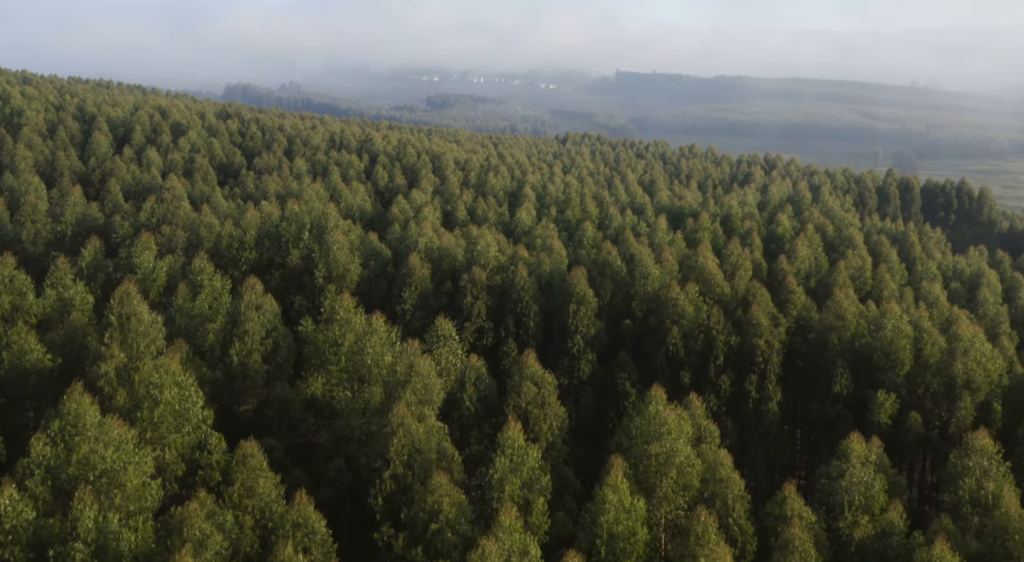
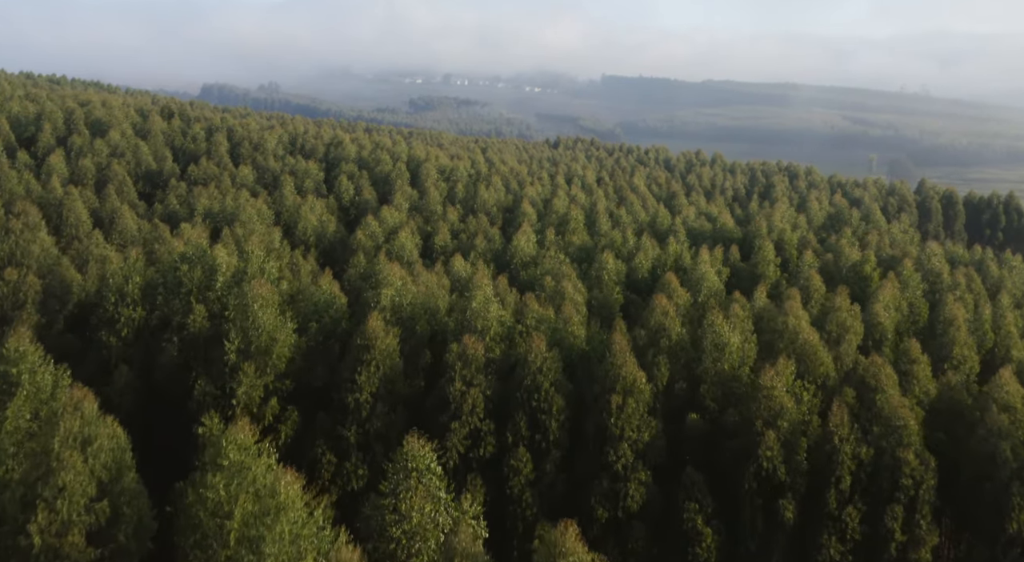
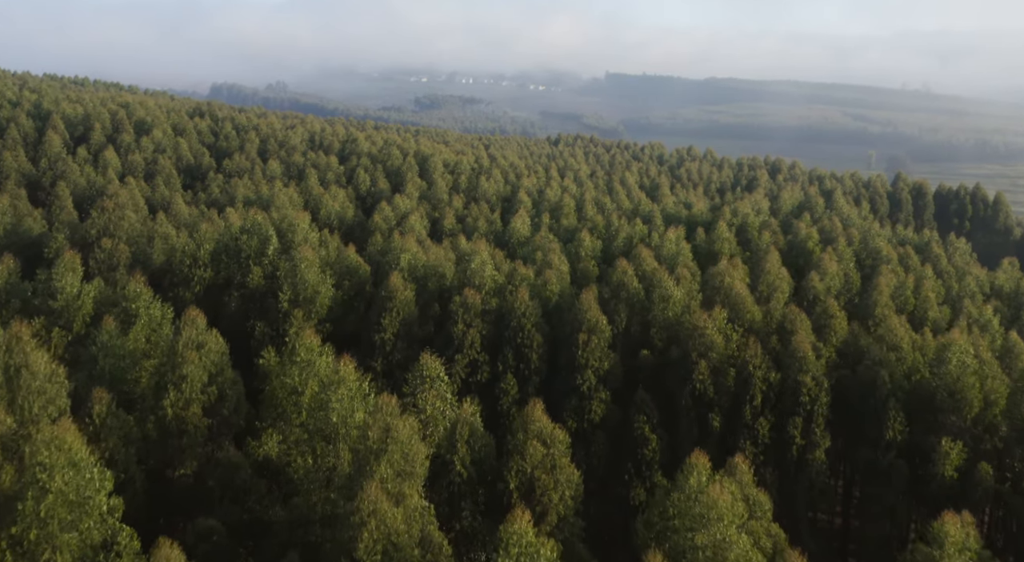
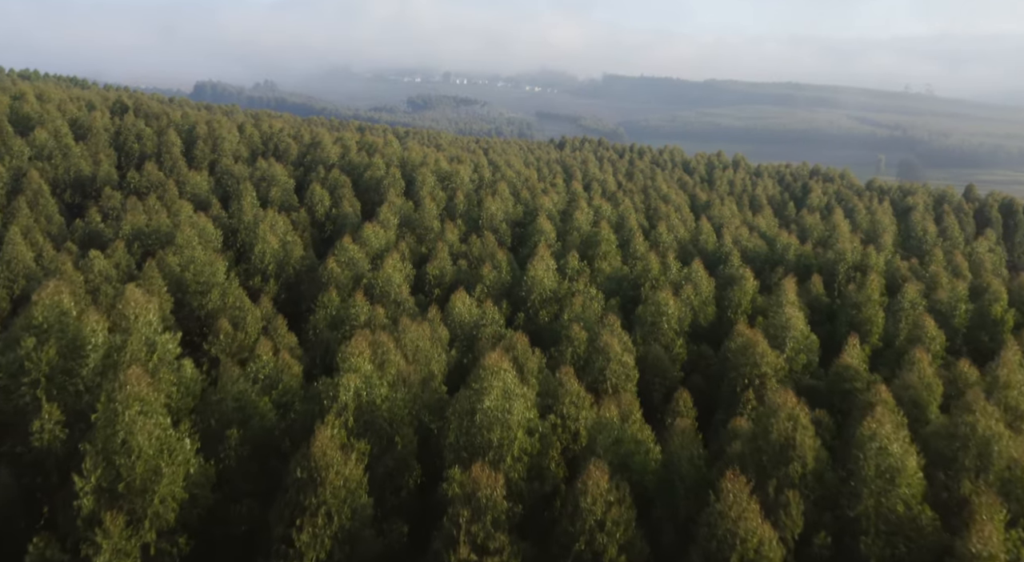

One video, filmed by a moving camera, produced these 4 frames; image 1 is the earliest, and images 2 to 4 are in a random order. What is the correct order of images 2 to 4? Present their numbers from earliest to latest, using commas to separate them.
3, 2, 4
